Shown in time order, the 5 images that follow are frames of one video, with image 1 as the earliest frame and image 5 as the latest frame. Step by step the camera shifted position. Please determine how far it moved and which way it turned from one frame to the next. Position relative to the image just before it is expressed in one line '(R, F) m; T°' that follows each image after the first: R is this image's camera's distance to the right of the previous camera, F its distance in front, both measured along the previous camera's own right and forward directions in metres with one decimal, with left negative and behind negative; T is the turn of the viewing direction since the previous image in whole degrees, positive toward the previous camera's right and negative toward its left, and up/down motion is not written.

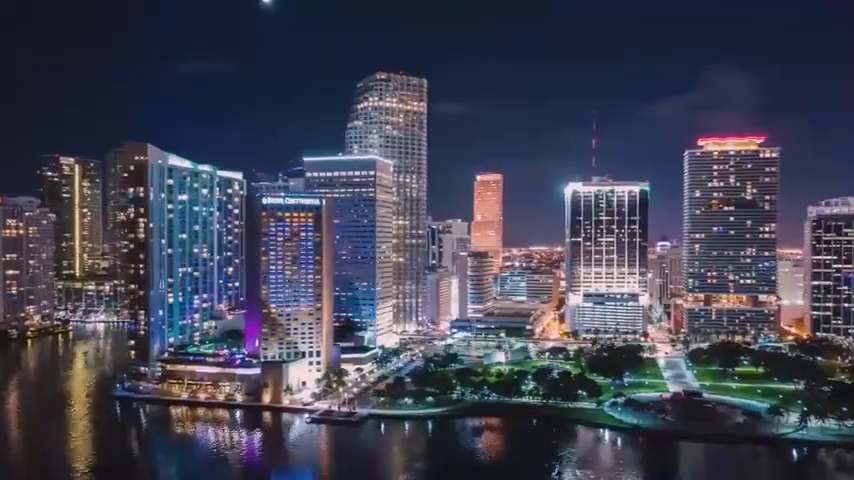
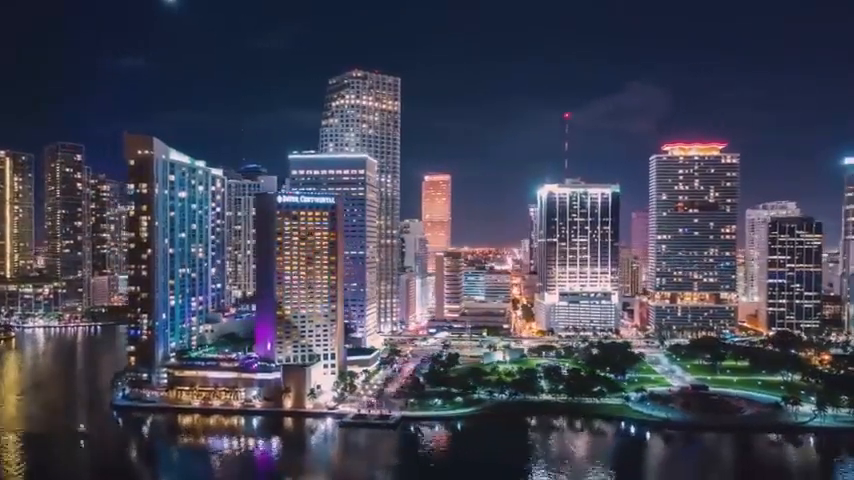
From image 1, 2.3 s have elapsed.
(-4.8, +0.4) m; +8°
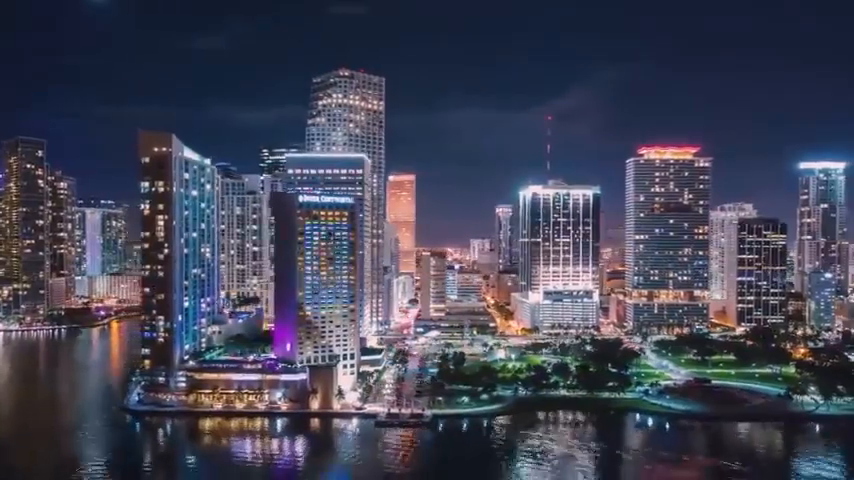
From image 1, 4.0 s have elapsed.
(-3.8, -0.1) m; +6°
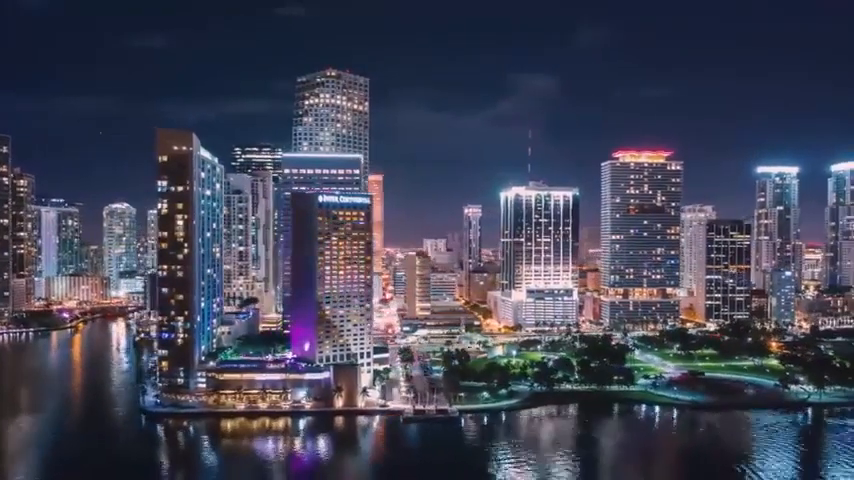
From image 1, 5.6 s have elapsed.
(-3.4, -0.4) m; +6°
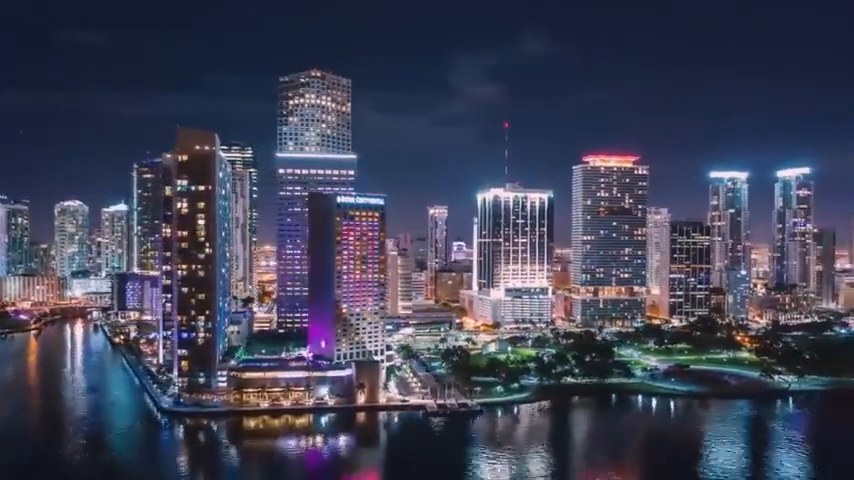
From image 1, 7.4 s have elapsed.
(-3.6, -0.6) m; +6°
